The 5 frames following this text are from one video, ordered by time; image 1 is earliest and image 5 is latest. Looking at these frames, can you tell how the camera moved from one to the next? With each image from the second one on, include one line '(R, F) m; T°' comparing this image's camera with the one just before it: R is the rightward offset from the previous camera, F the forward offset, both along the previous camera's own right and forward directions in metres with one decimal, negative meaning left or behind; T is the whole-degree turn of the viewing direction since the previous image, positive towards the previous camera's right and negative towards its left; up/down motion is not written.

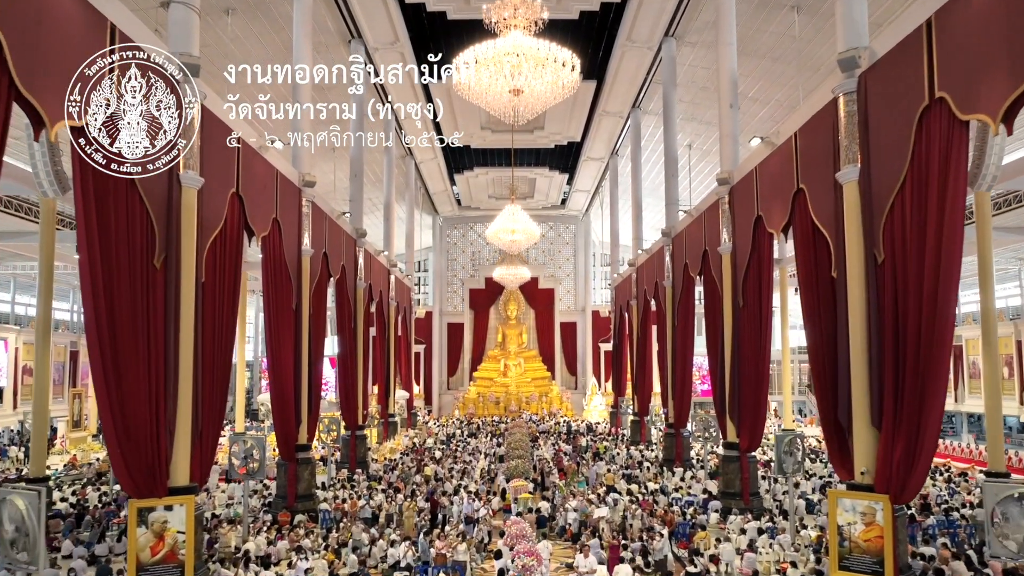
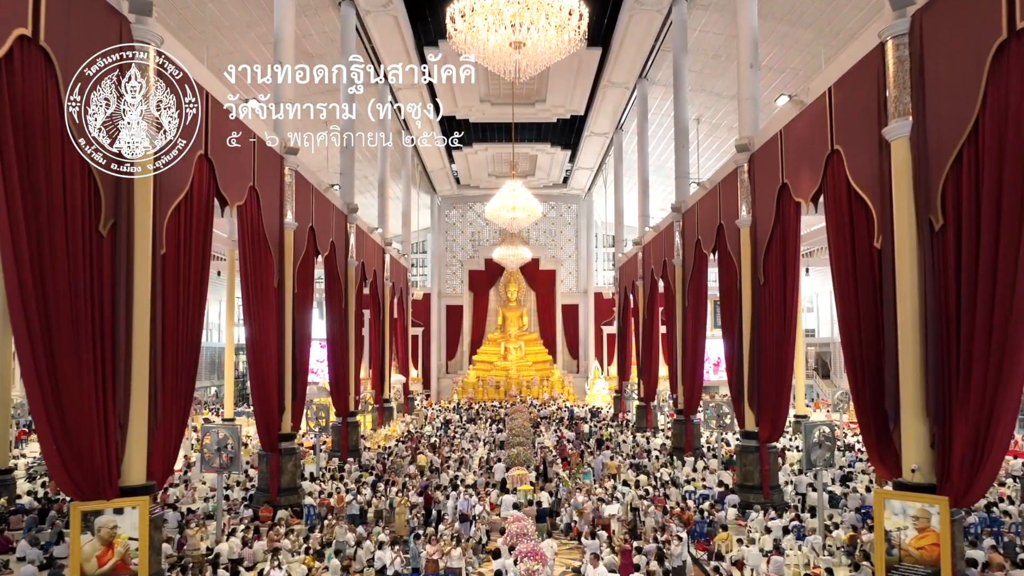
(0.0, +0.7) m; 0°
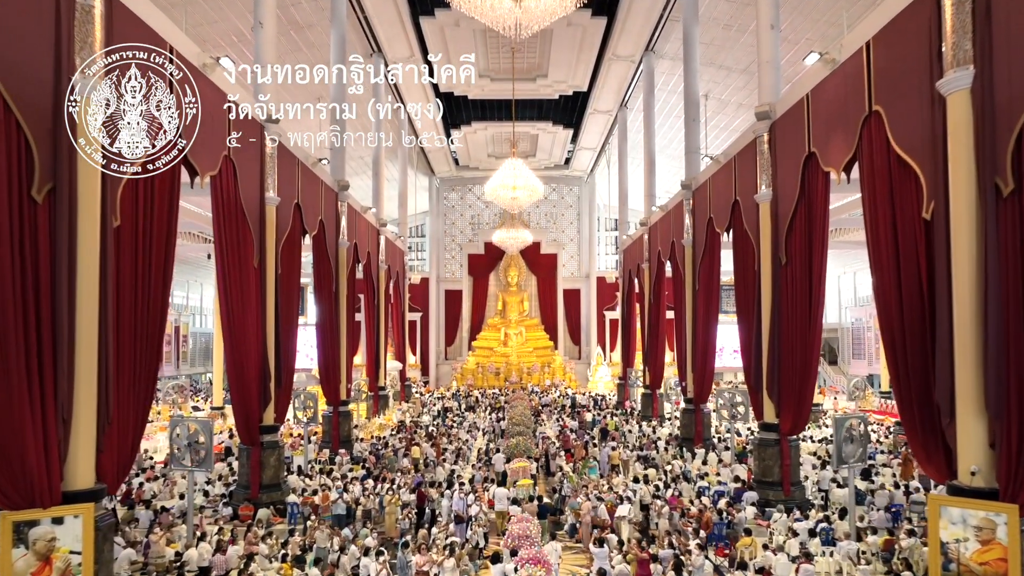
(0.0, +0.6) m; 0°
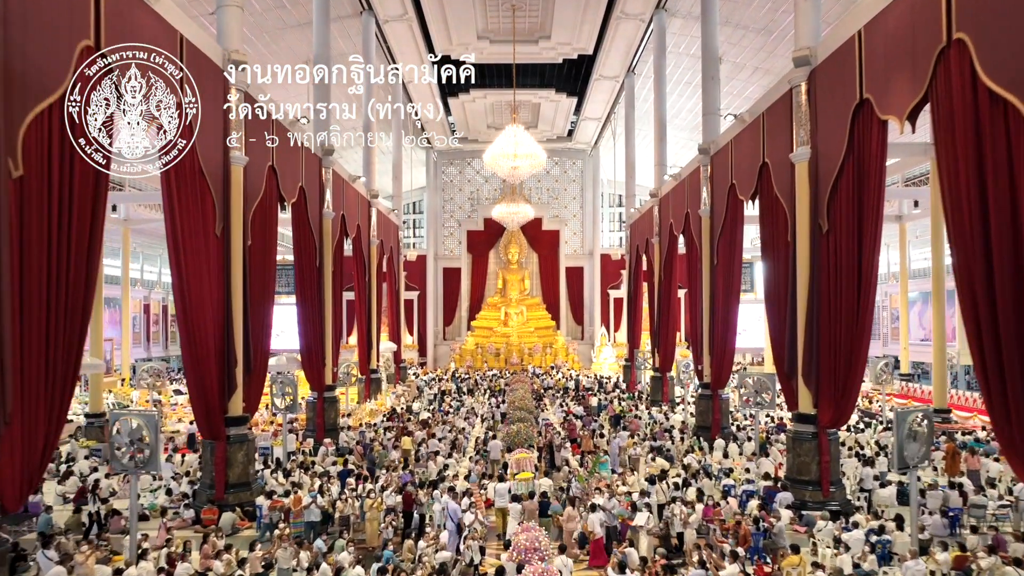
(0.0, +0.9) m; 0°
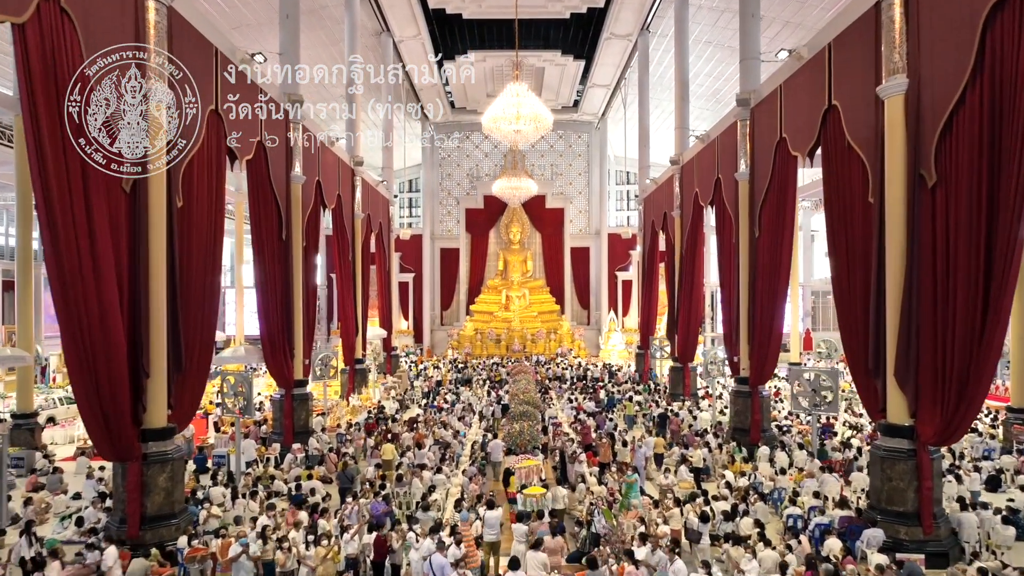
(0.0, +1.5) m; 0°
